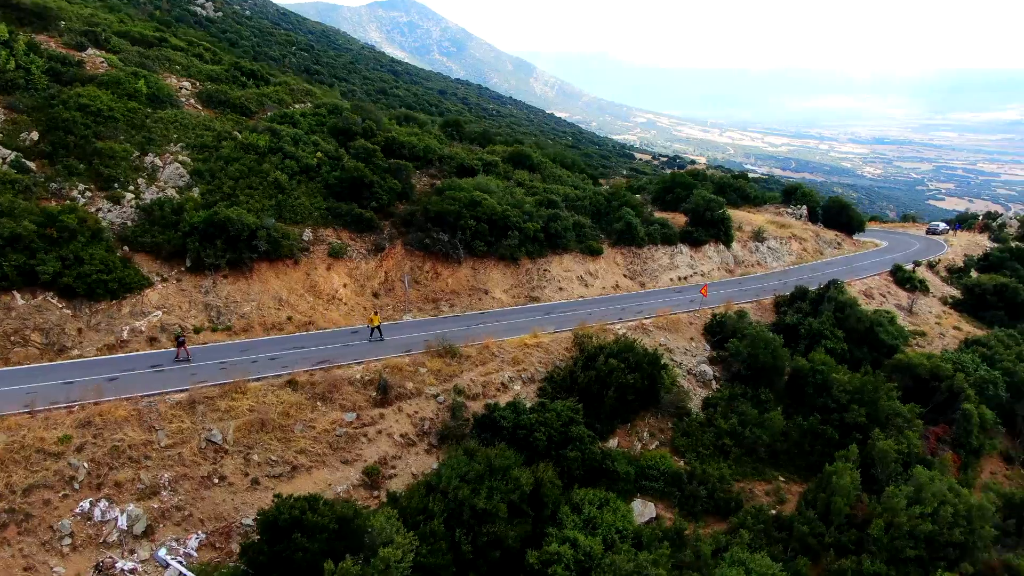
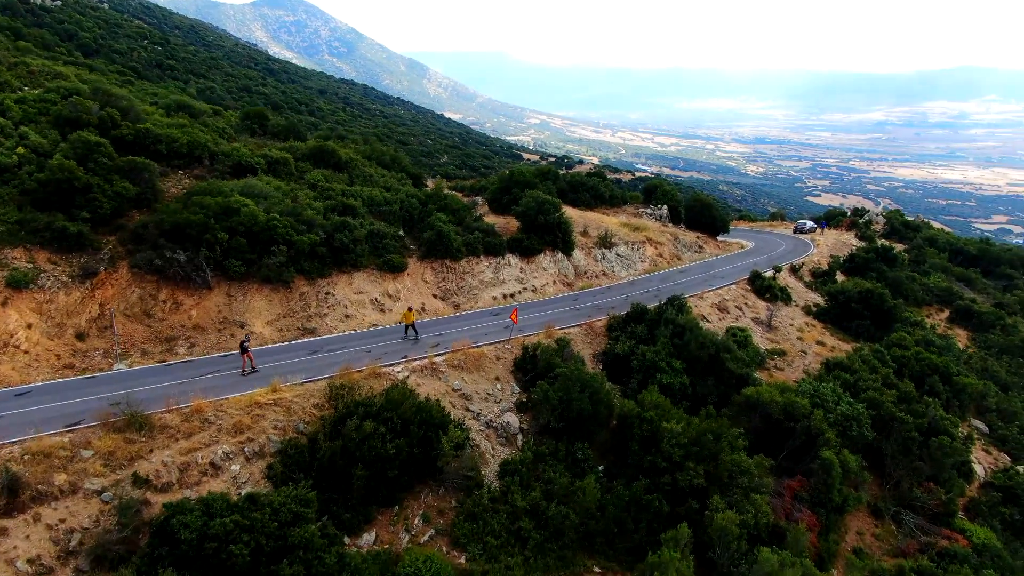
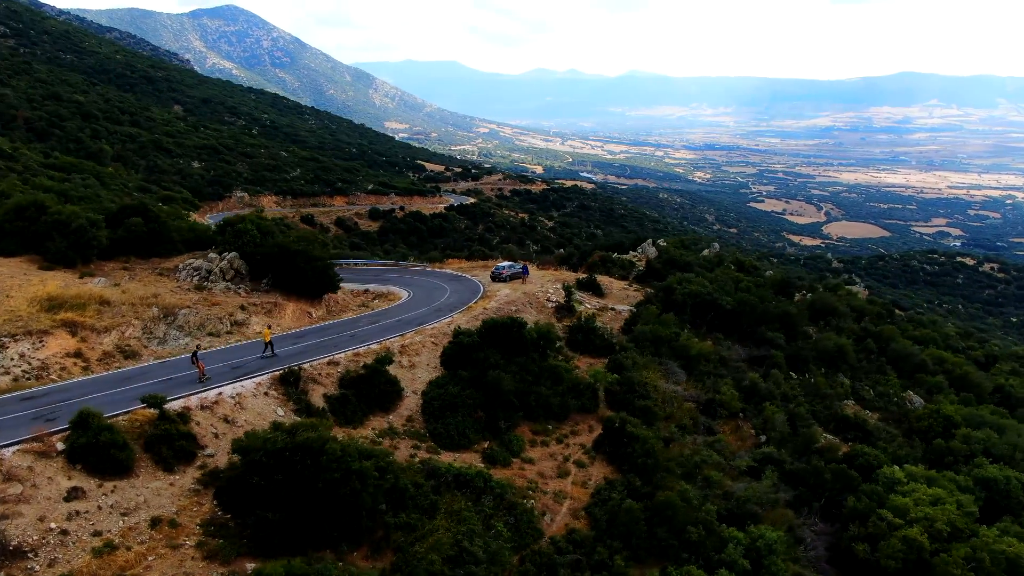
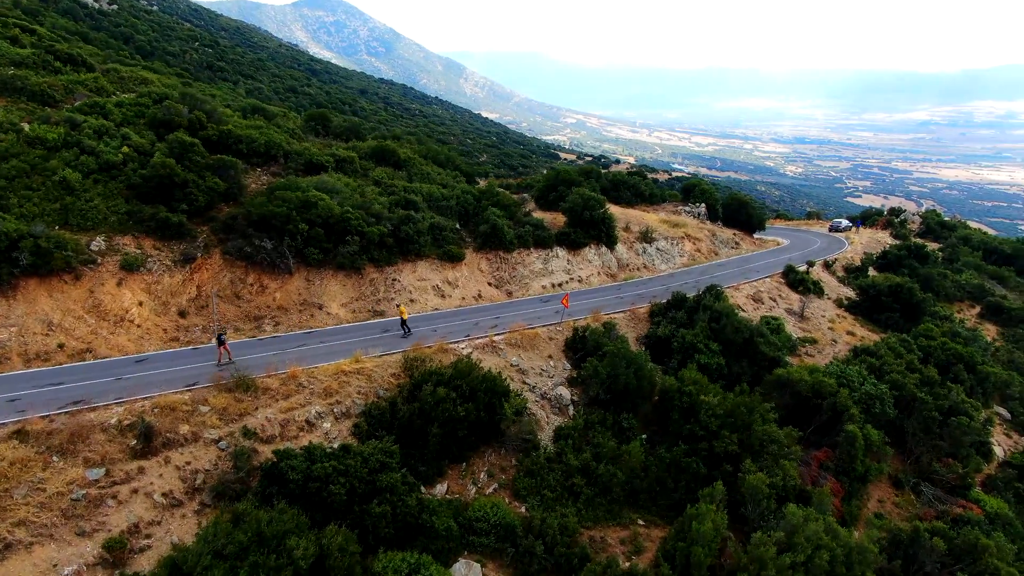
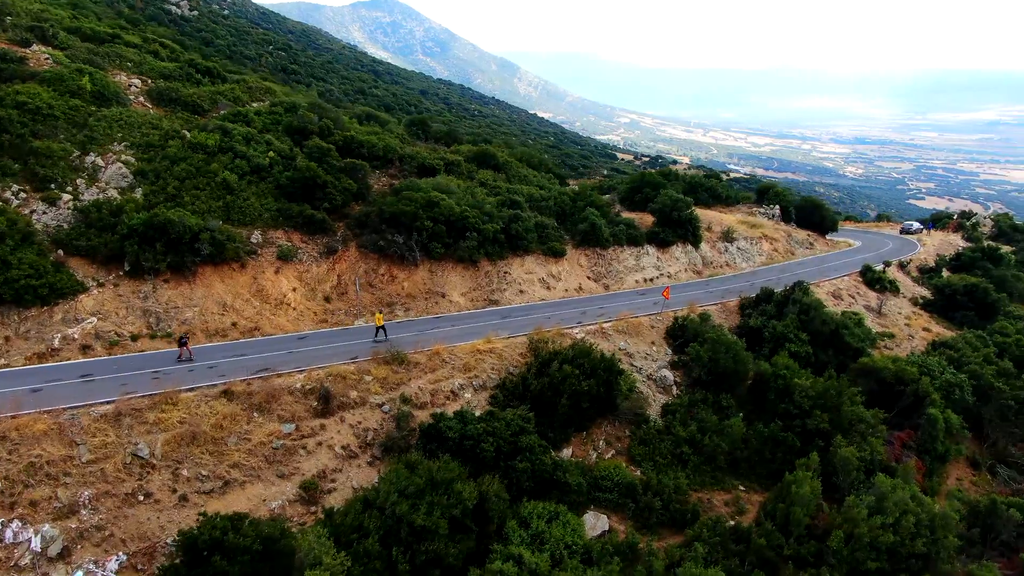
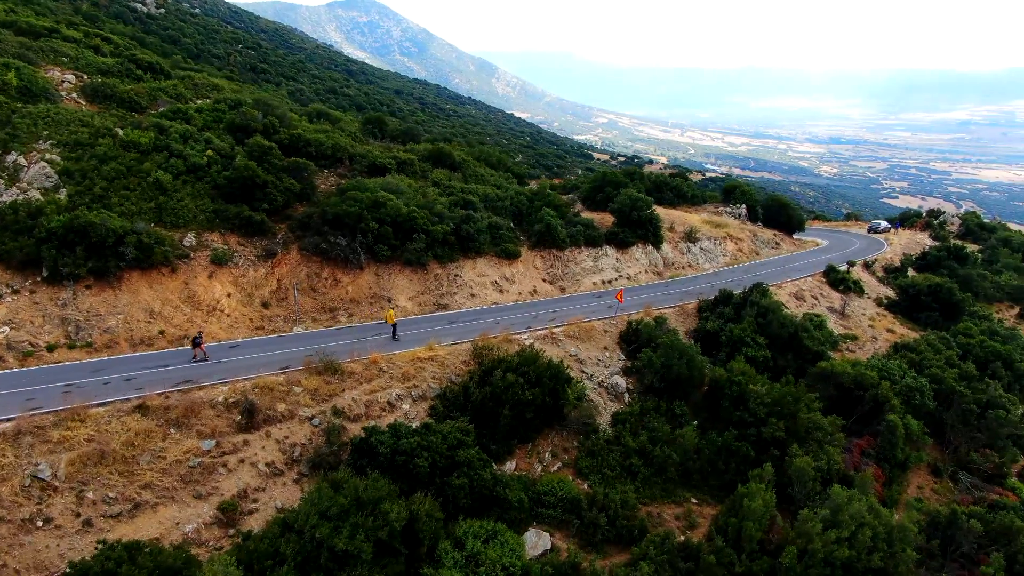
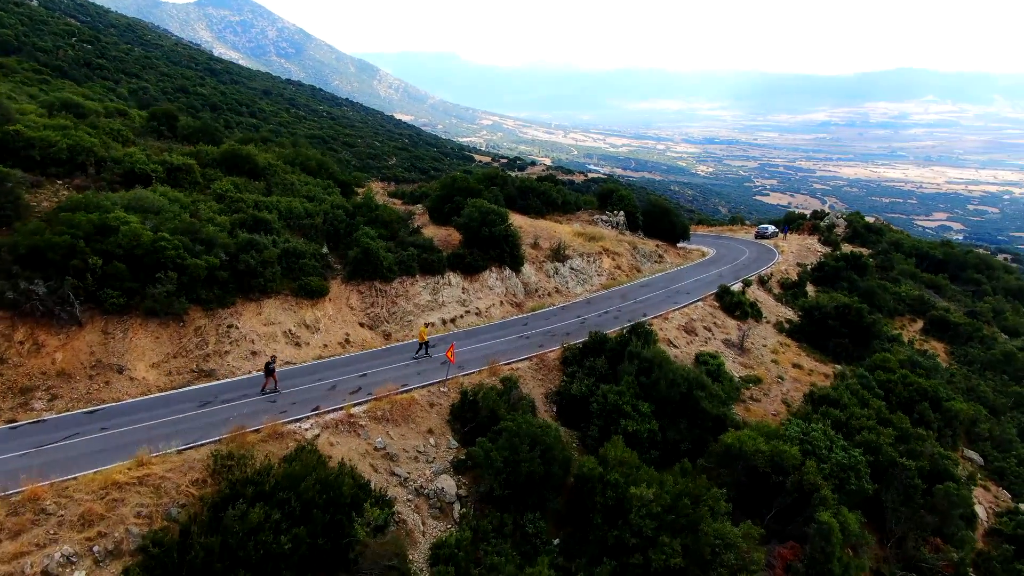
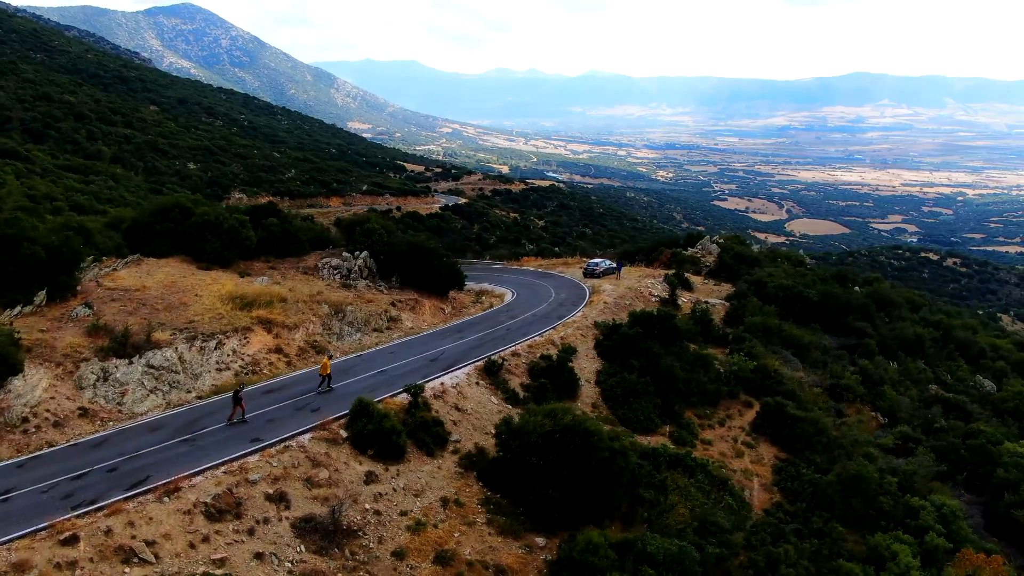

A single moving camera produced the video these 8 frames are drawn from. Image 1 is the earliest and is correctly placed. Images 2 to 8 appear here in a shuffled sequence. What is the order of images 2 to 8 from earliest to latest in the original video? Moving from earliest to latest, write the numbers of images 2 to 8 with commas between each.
5, 6, 4, 2, 7, 8, 3
